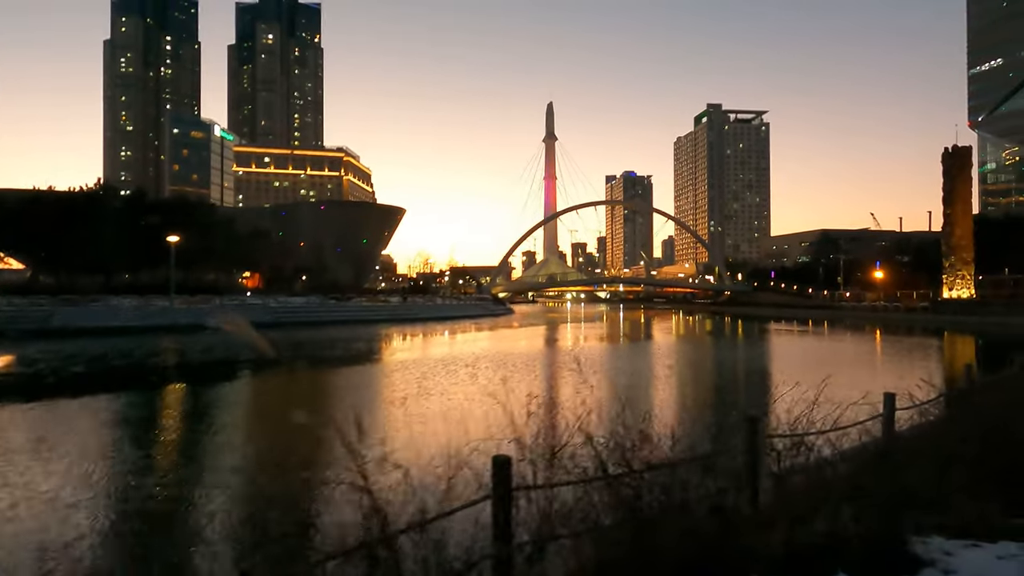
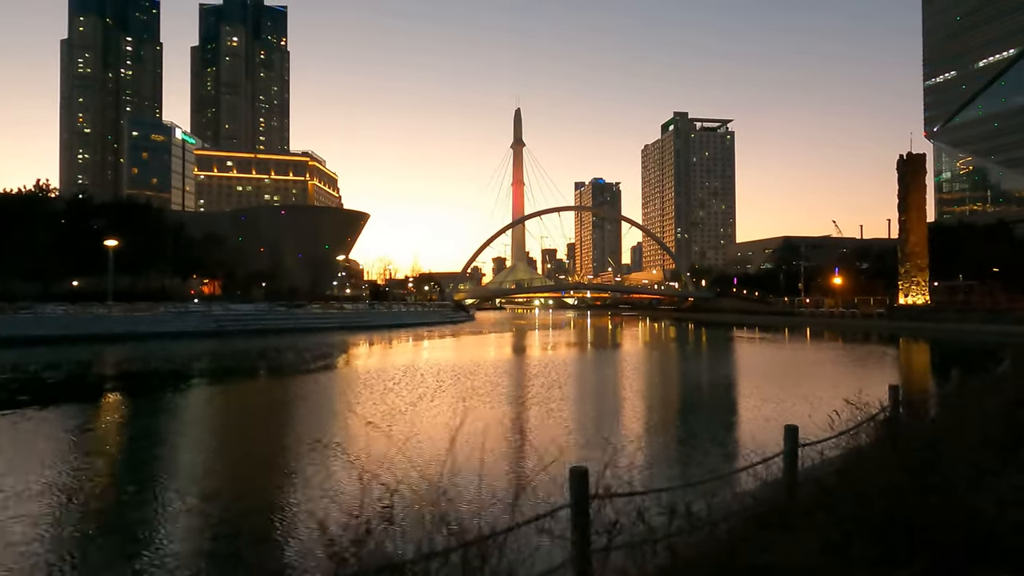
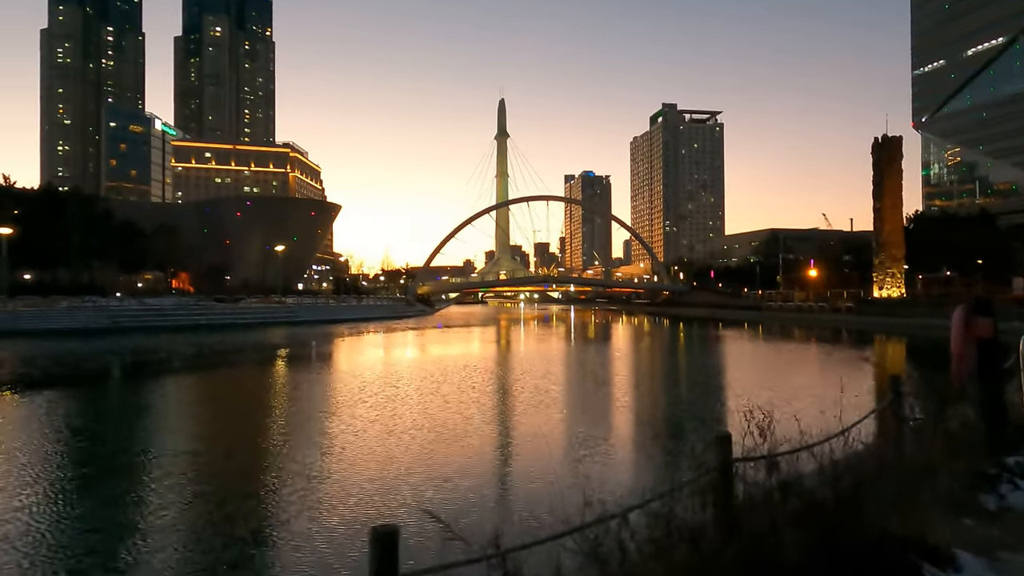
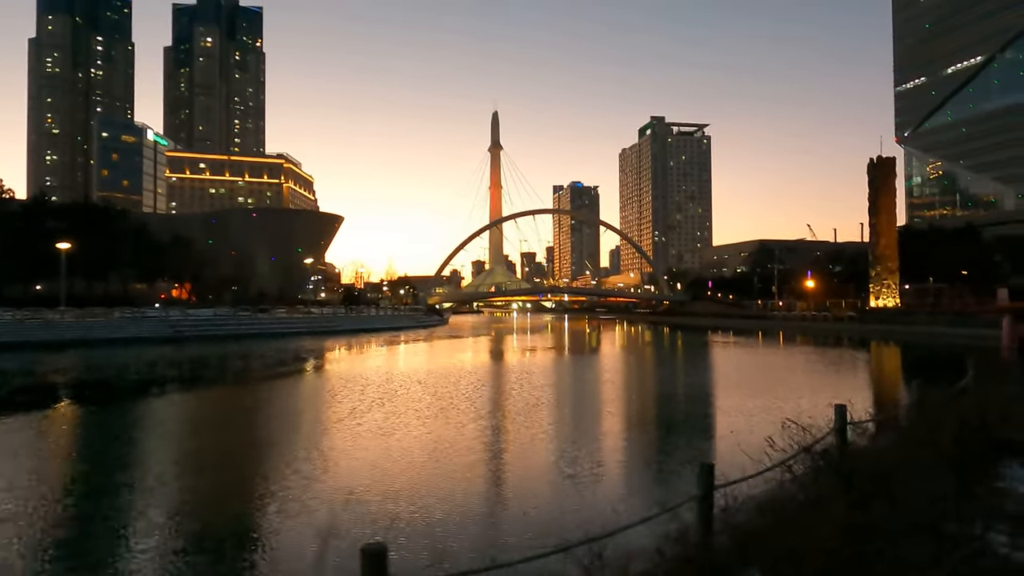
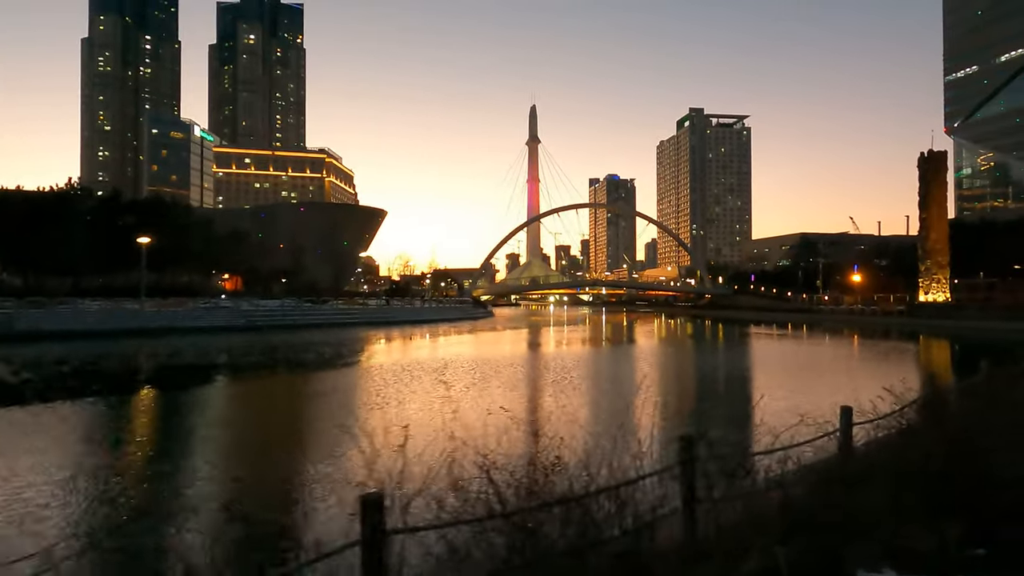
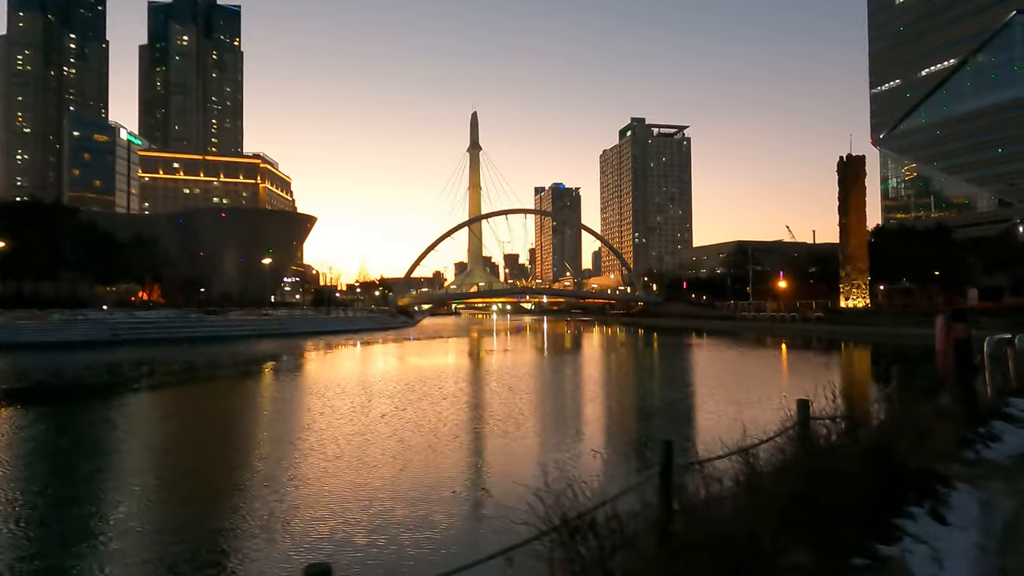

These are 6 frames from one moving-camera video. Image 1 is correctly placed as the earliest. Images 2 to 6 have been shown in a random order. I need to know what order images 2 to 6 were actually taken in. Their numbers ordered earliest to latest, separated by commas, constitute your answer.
5, 2, 4, 6, 3
